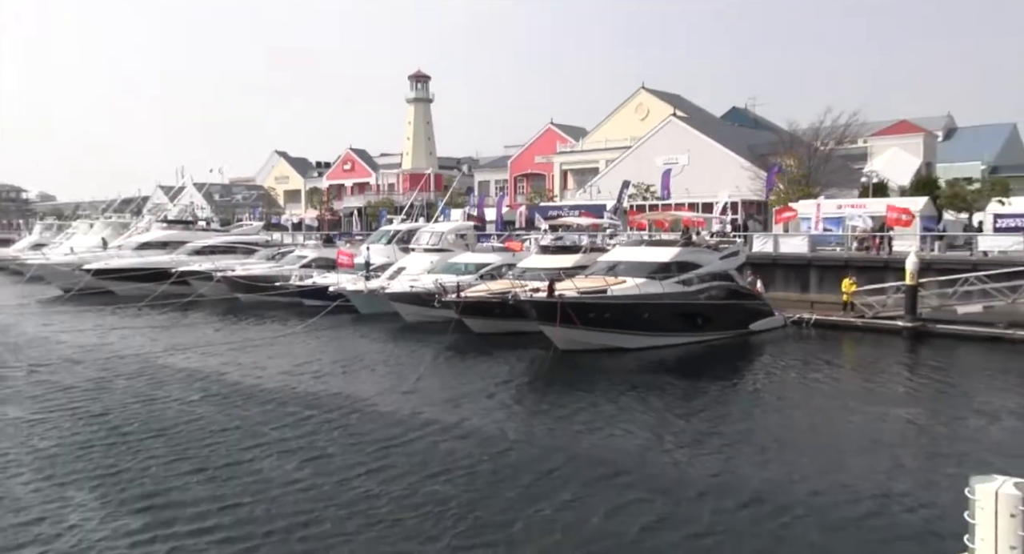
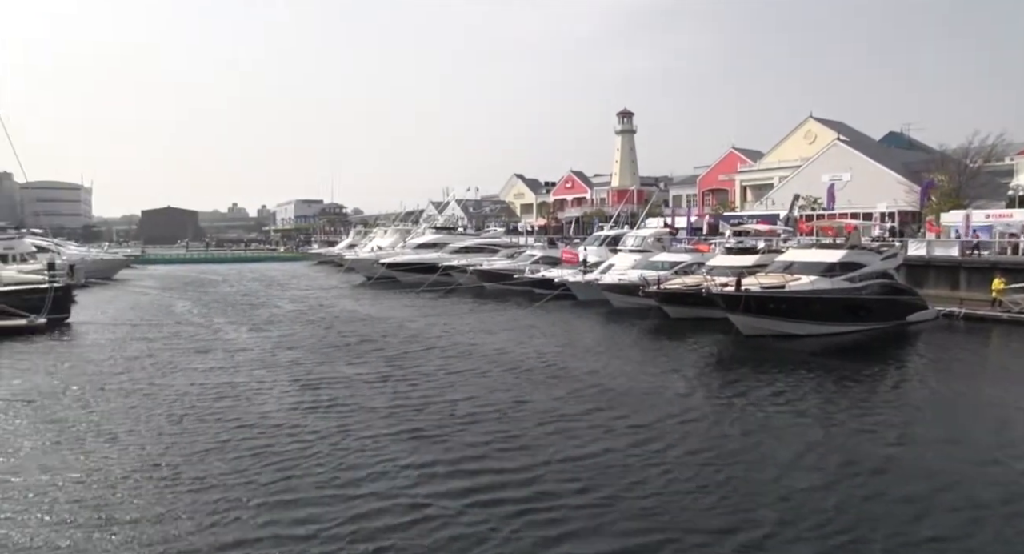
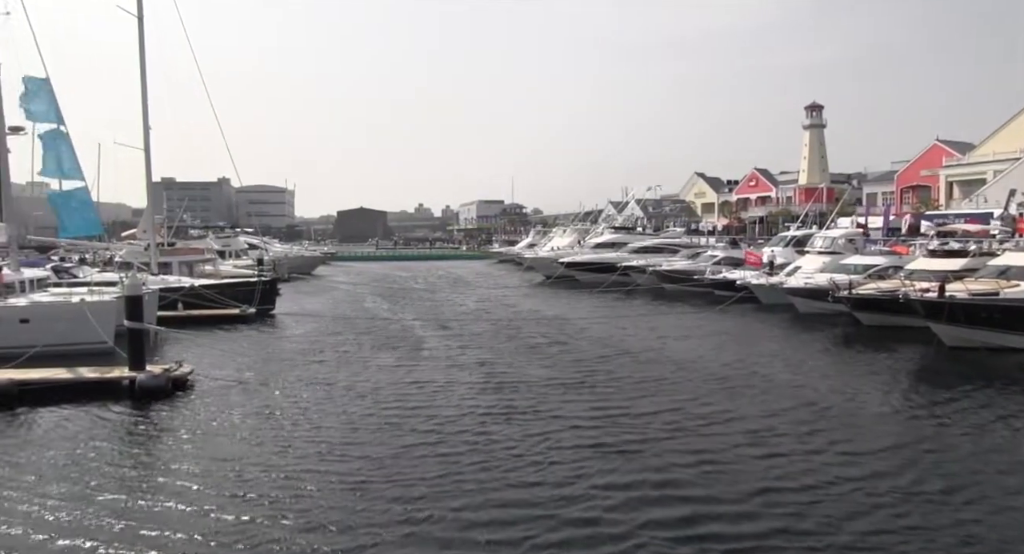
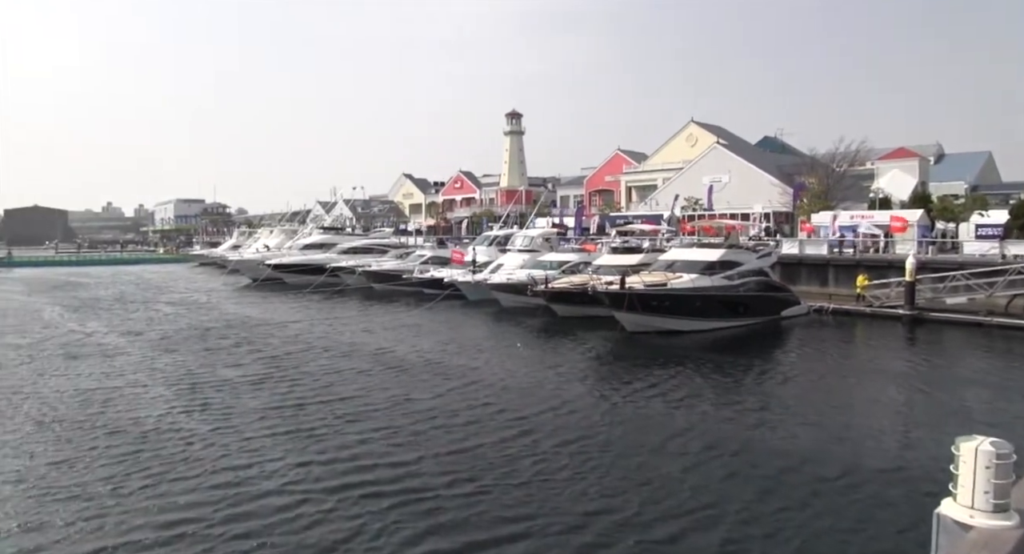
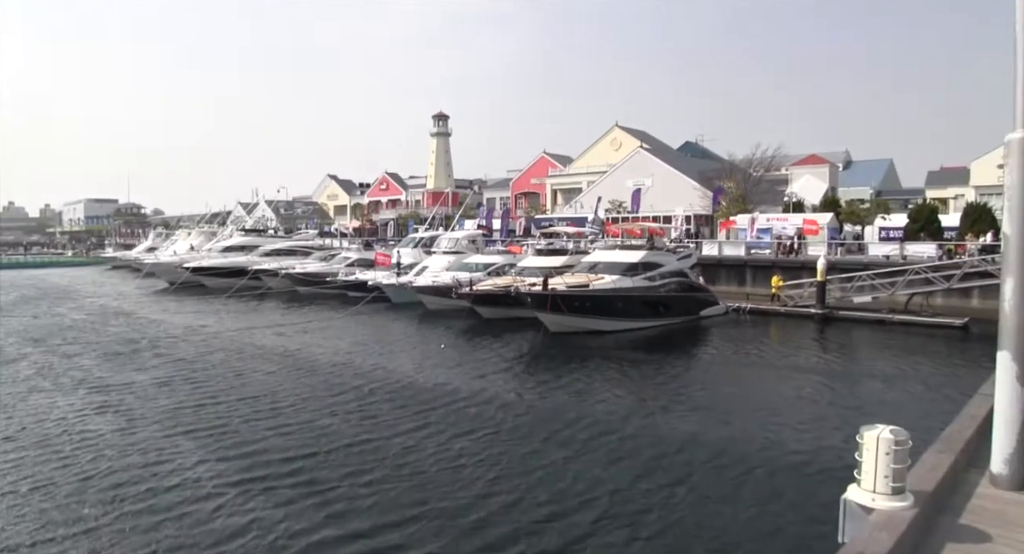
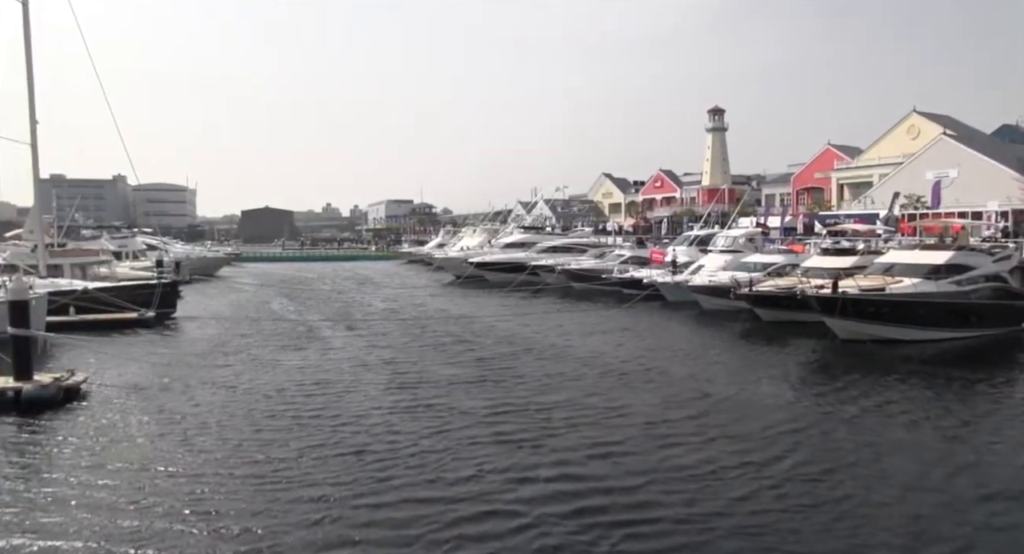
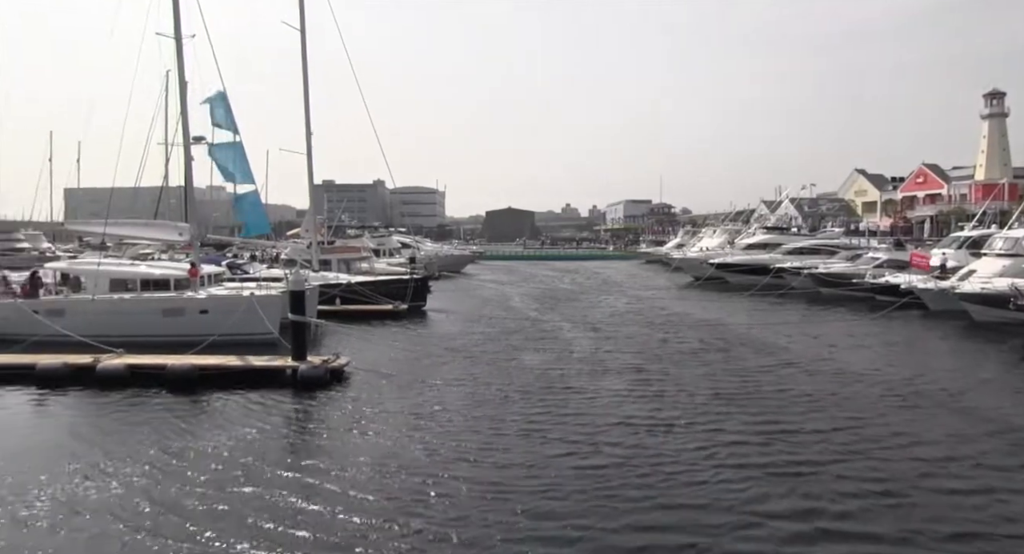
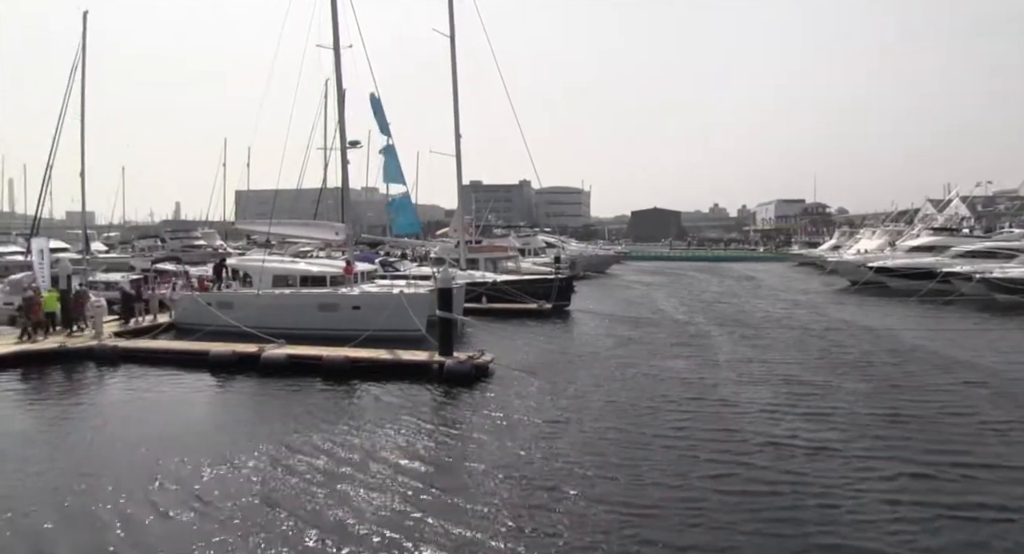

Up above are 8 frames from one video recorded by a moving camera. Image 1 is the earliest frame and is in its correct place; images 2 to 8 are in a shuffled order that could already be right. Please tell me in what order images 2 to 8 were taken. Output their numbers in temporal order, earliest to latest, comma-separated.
5, 4, 2, 6, 3, 7, 8
